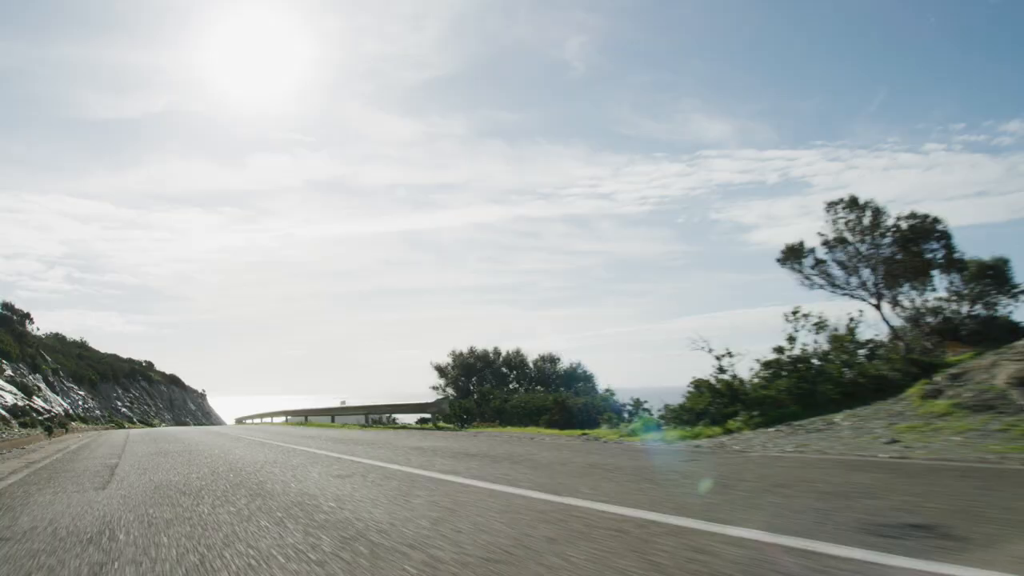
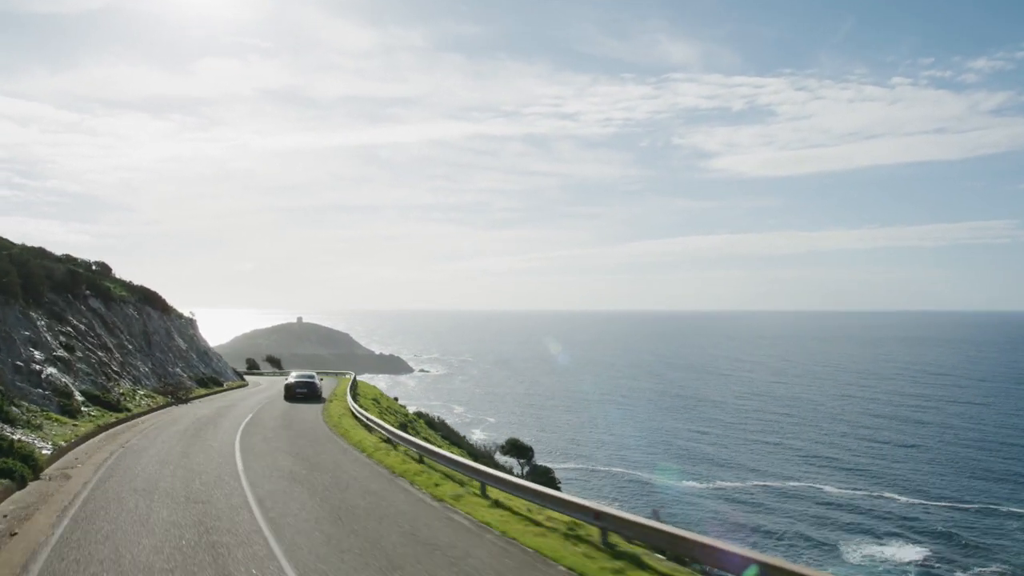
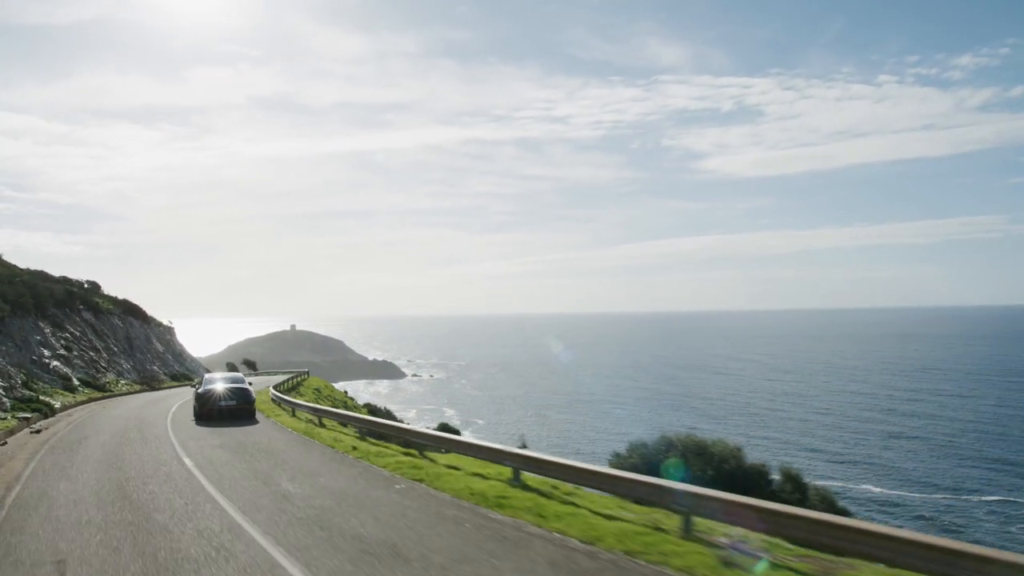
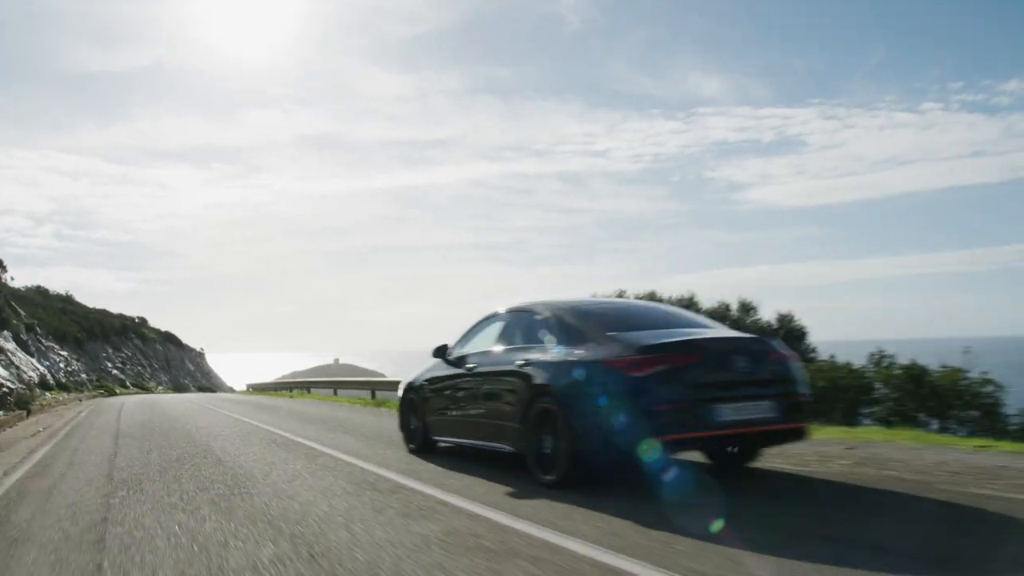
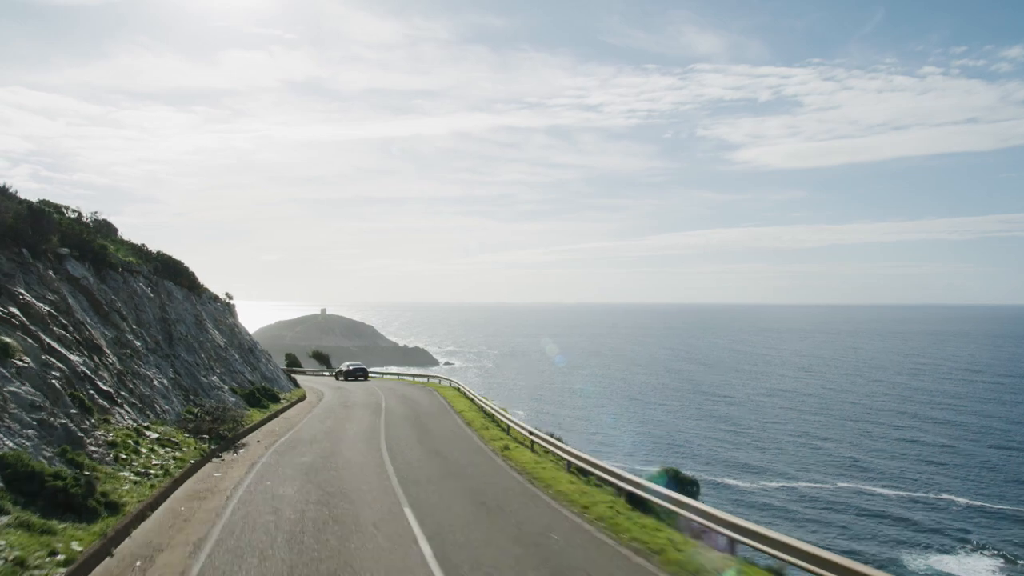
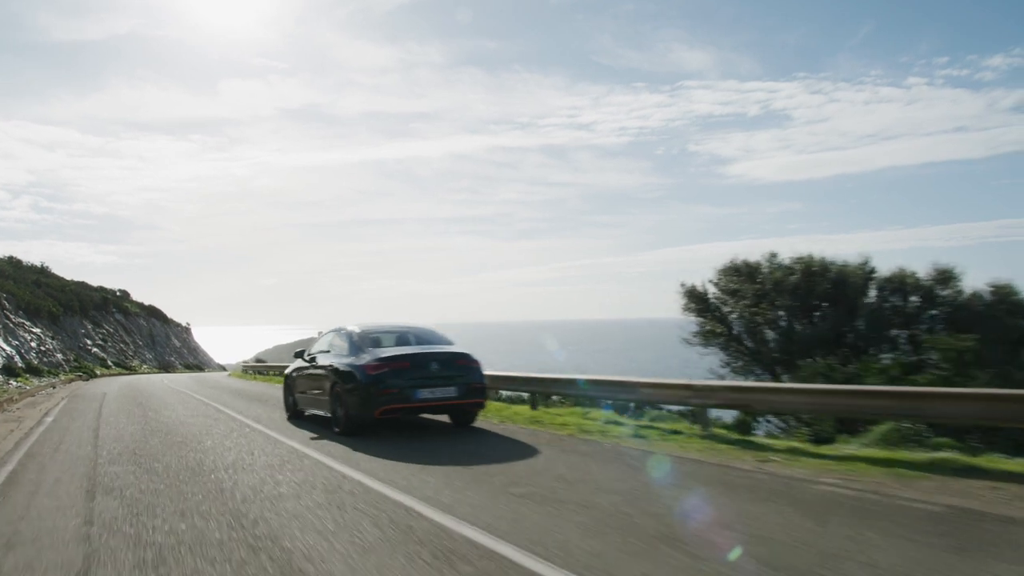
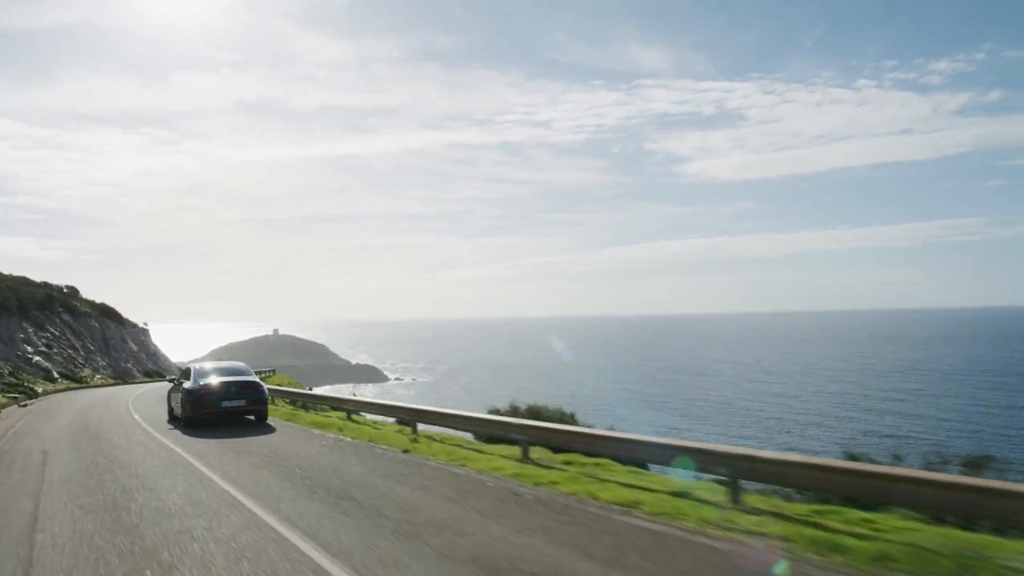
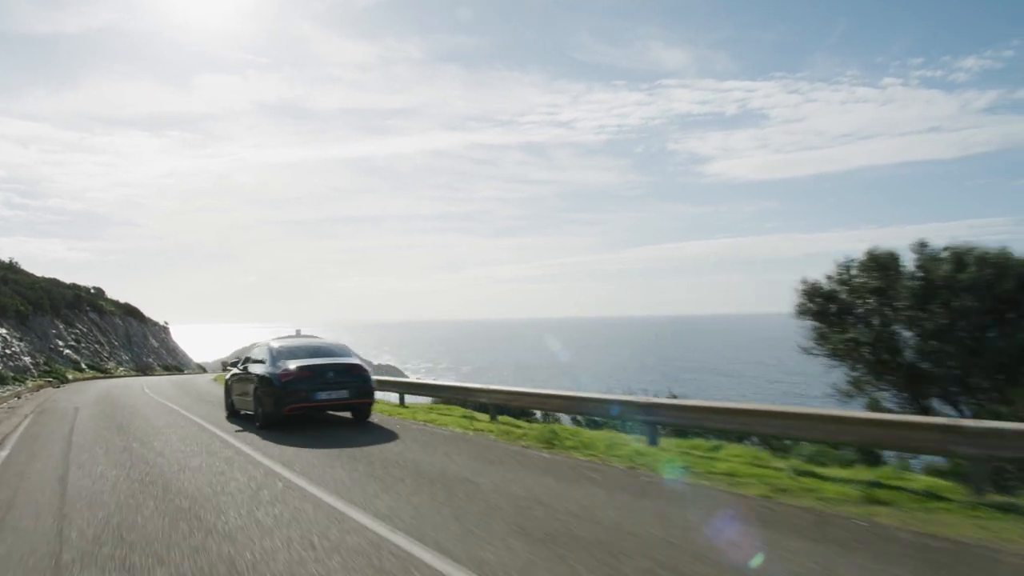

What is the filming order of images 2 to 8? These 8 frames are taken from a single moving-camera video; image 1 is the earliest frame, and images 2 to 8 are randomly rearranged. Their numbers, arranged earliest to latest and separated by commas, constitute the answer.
4, 6, 8, 7, 3, 2, 5
